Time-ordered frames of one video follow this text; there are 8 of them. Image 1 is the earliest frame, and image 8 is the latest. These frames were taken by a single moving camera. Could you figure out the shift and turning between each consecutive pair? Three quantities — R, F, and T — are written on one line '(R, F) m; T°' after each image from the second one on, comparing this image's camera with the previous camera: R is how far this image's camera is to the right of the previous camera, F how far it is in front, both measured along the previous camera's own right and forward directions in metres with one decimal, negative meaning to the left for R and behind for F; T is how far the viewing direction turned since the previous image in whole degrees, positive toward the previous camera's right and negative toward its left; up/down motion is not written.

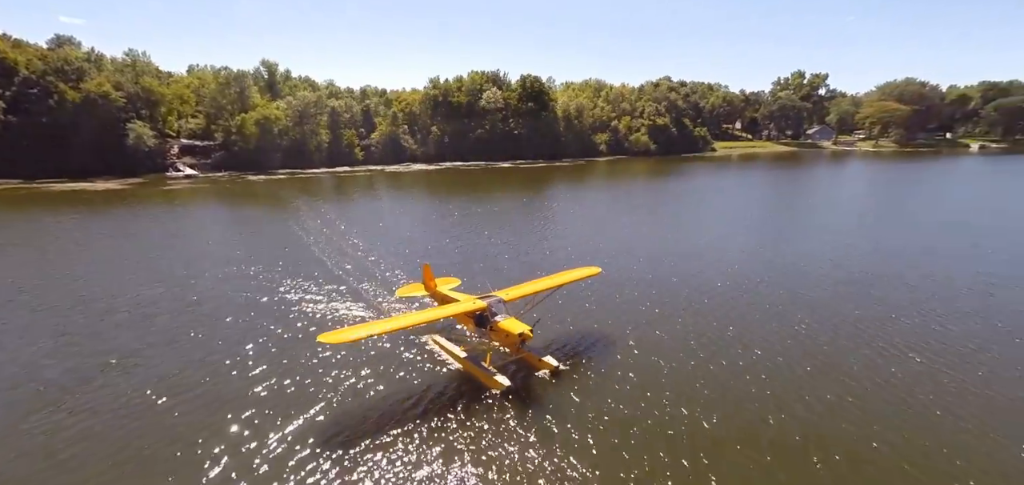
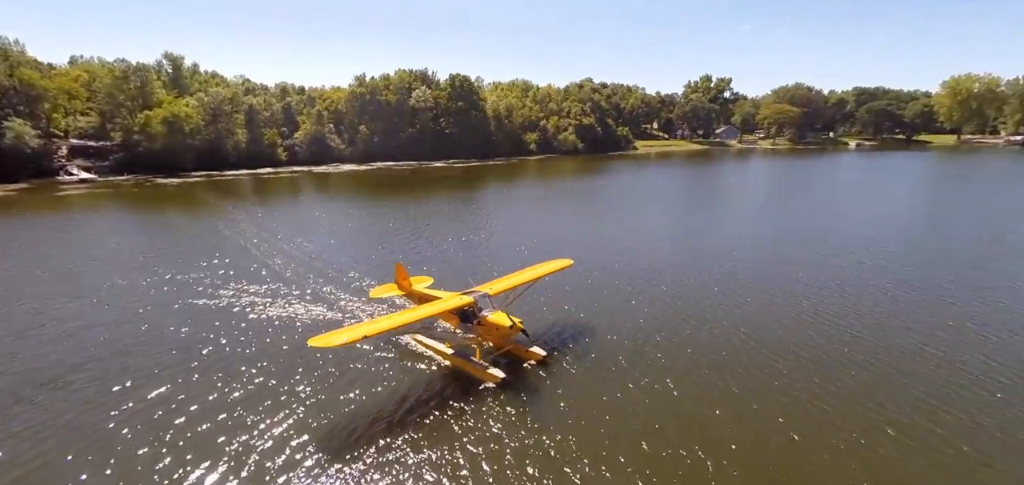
(-0.4, -0.2) m; +8°
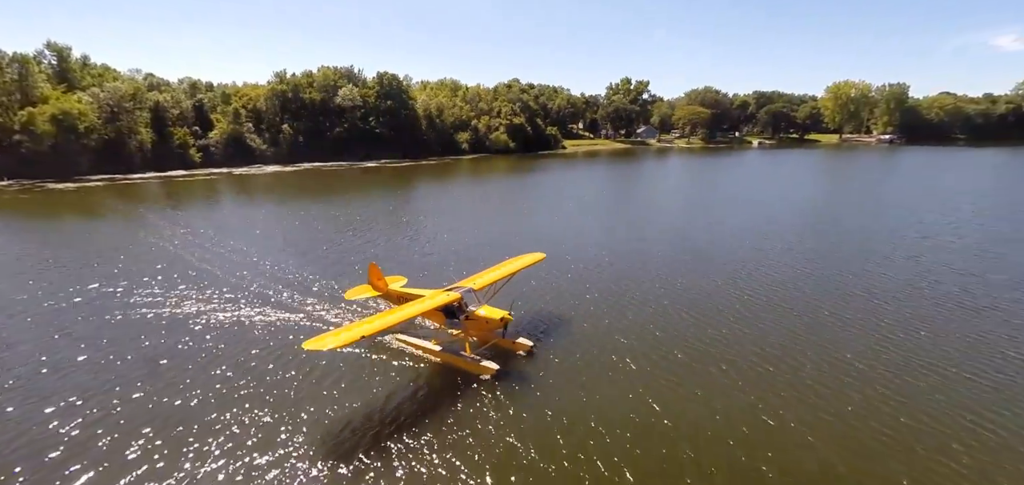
(-0.5, -0.2) m; +8°
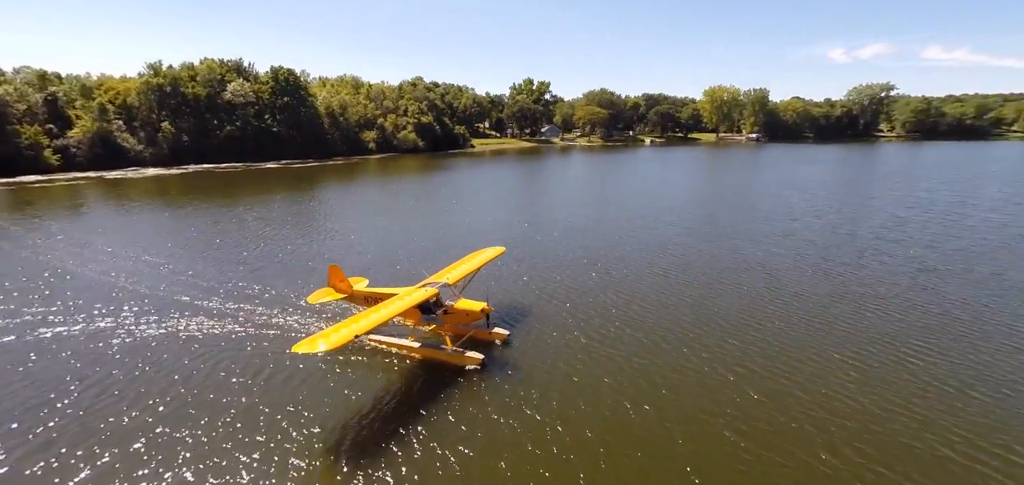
(-0.7, -0.4) m; +11°
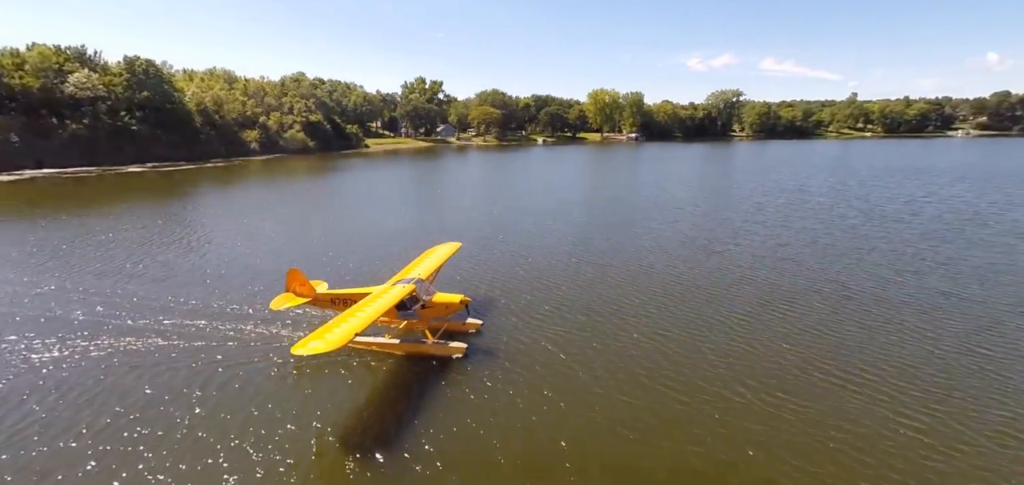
(-0.9, -0.5) m; +12°
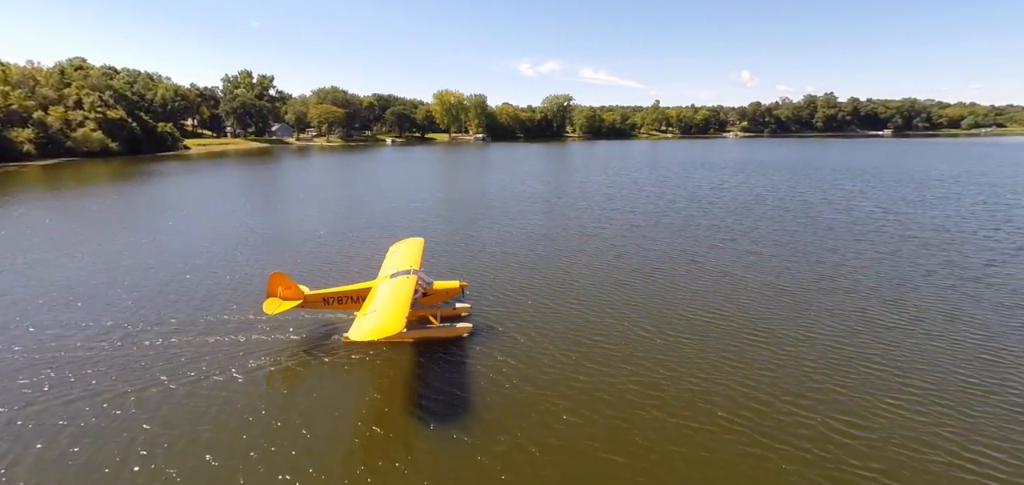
(-1.8, -0.8) m; +18°
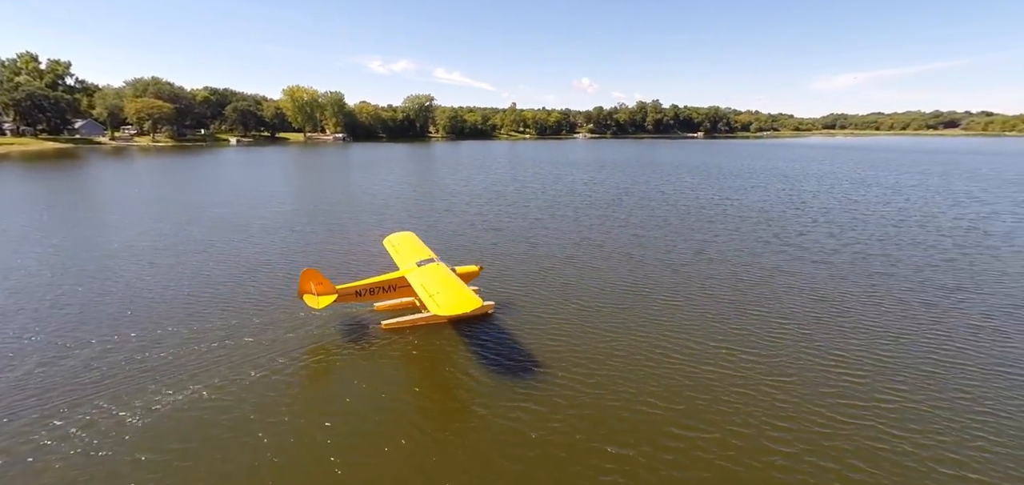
(-2.0, -0.5) m; +16°
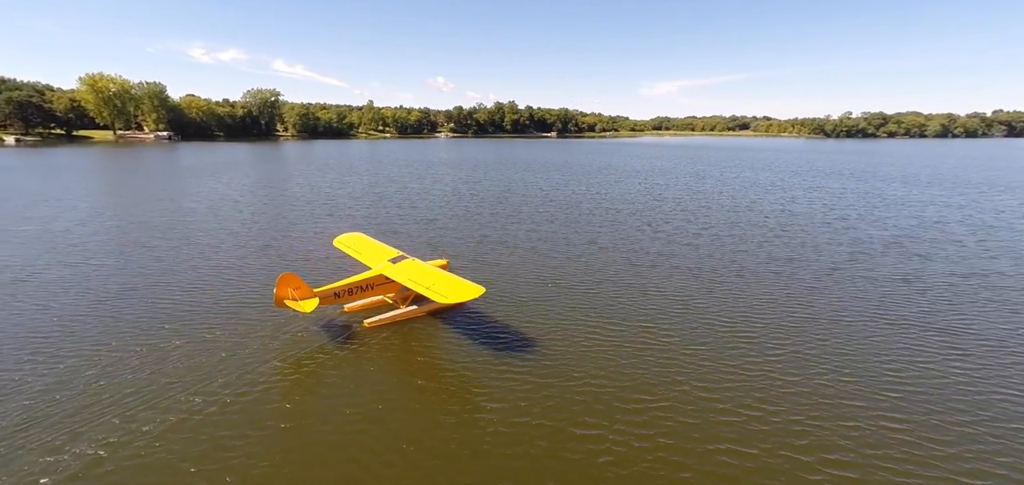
(-1.3, +0.3) m; +16°
